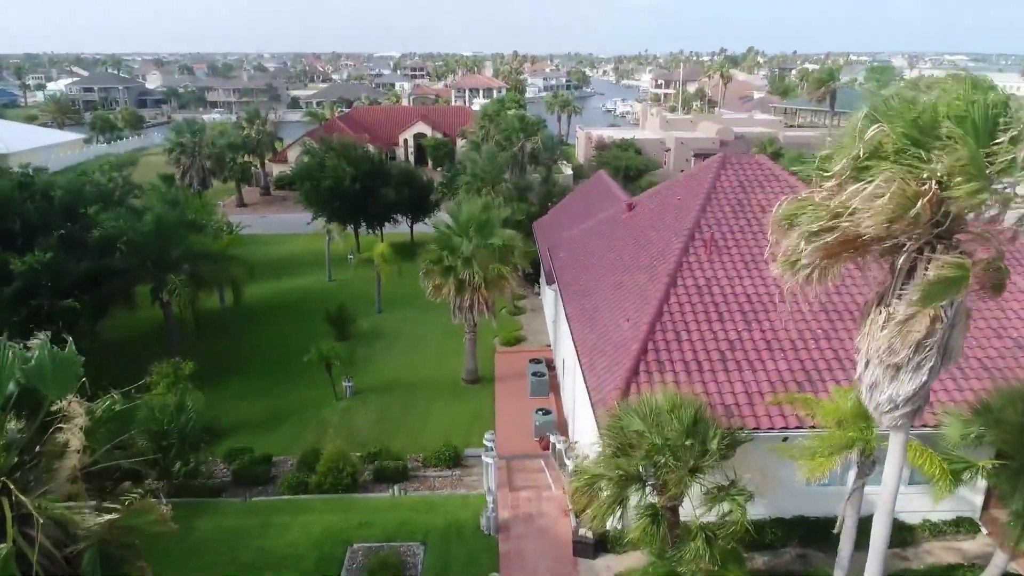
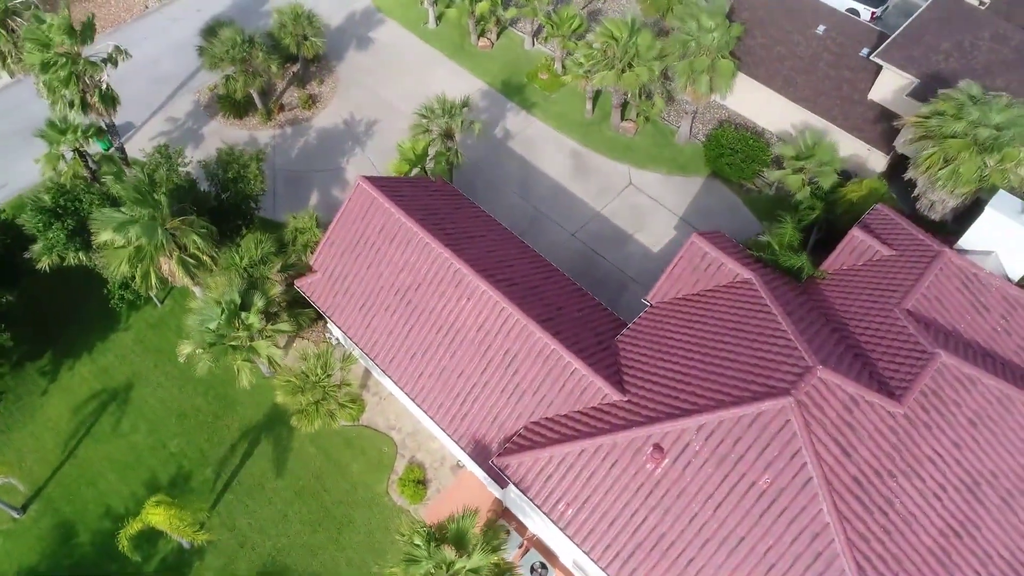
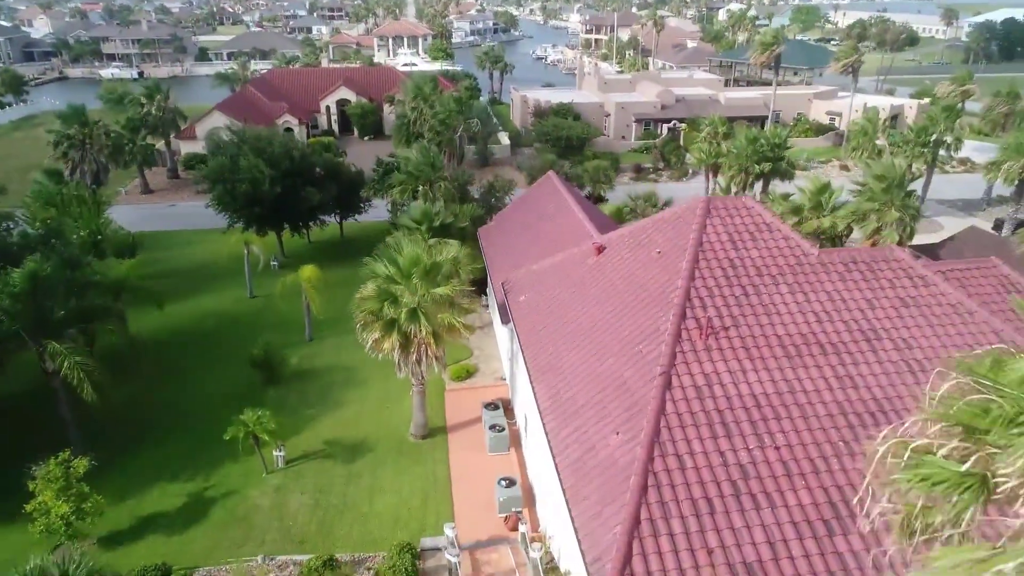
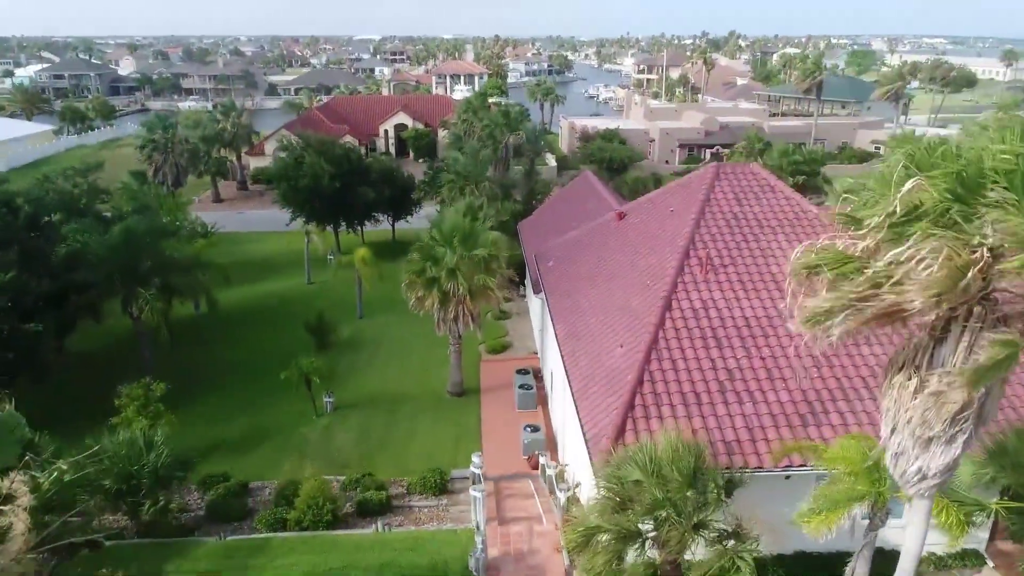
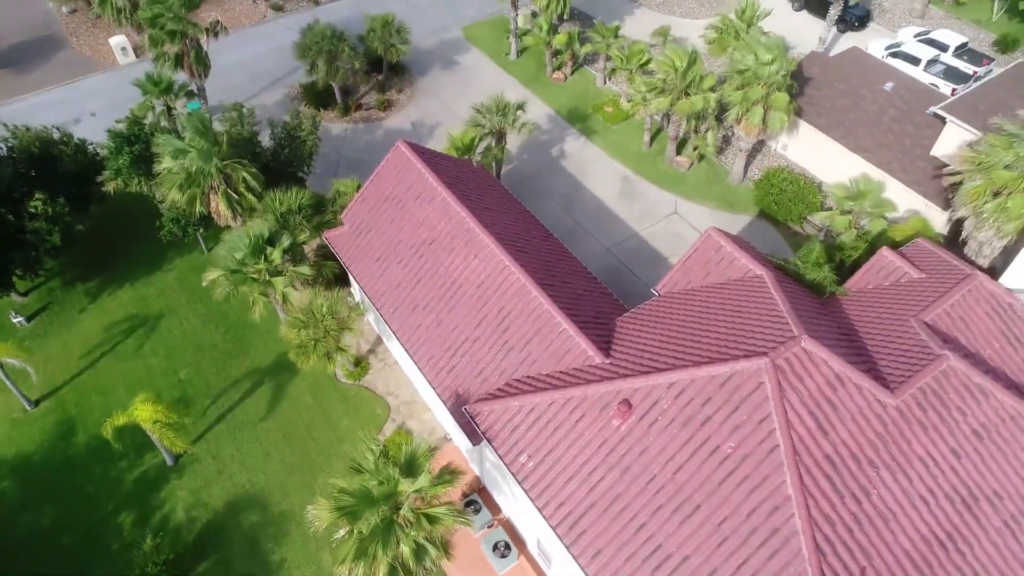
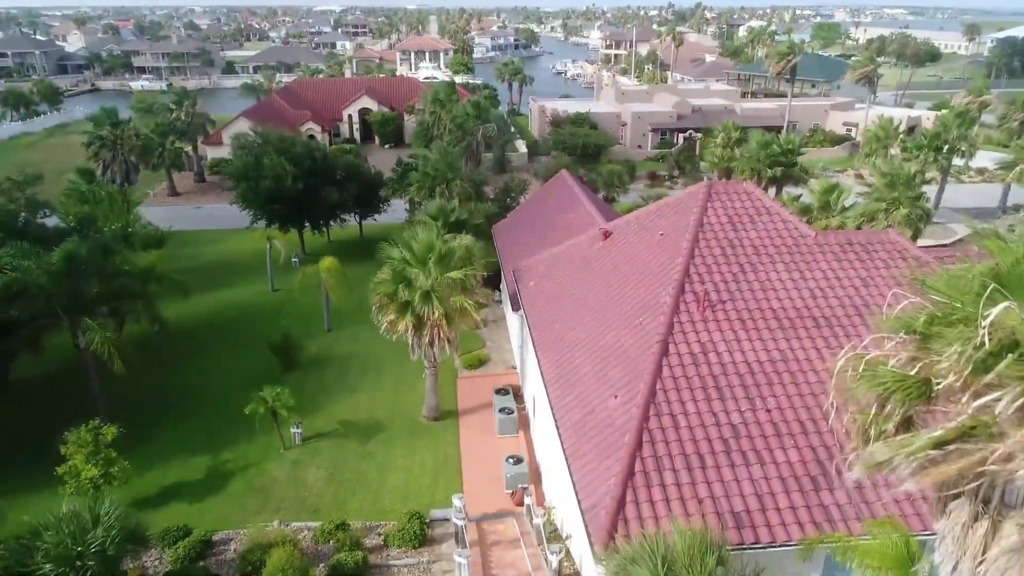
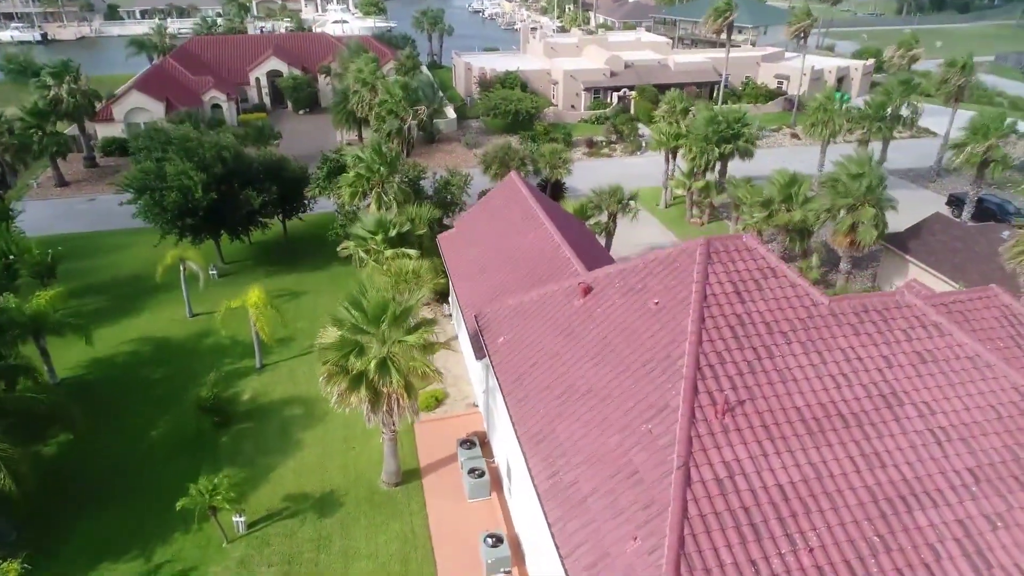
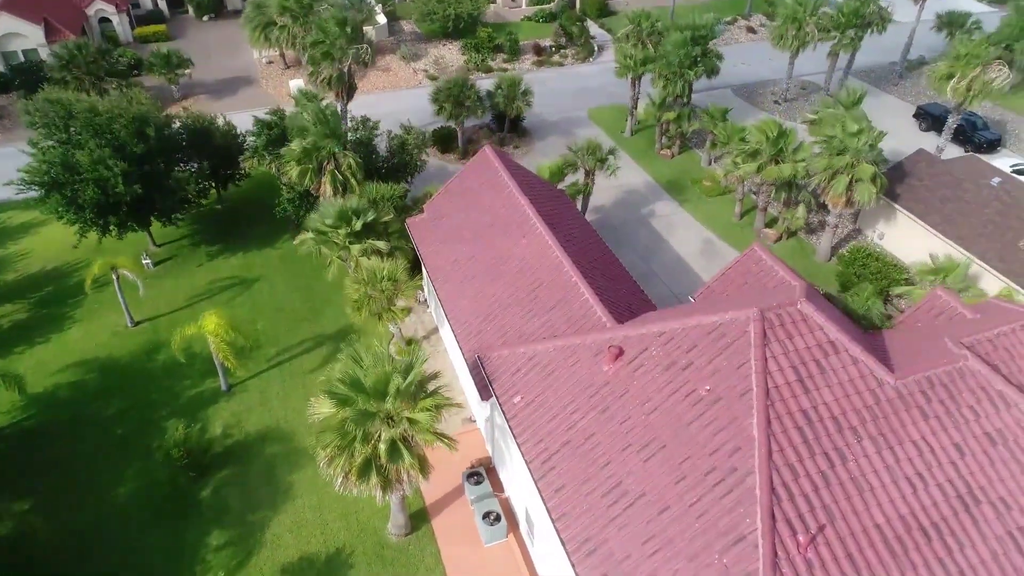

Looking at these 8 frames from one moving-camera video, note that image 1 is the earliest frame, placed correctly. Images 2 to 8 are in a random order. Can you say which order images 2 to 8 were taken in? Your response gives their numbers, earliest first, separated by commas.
4, 6, 3, 7, 8, 5, 2
